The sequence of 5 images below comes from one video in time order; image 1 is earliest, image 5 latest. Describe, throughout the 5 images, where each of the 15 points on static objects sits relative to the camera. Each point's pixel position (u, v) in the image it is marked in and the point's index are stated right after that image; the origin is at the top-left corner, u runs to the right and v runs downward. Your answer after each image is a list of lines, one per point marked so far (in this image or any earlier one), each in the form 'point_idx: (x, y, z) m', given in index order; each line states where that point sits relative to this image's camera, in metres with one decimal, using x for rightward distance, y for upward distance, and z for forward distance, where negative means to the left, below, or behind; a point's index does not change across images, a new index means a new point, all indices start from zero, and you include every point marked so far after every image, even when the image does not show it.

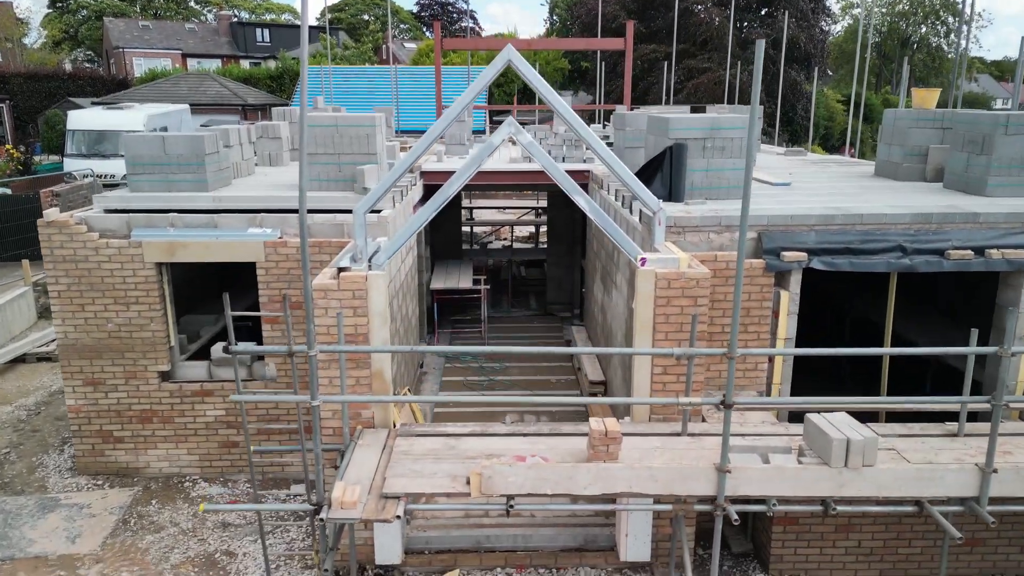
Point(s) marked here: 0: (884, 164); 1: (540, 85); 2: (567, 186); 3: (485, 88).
0: (+4.7, +1.6, +9.2) m
1: (+0.2, +1.7, +6.3) m
2: (+0.4, +0.8, +5.7) m
3: (-0.2, +1.8, +6.5) m
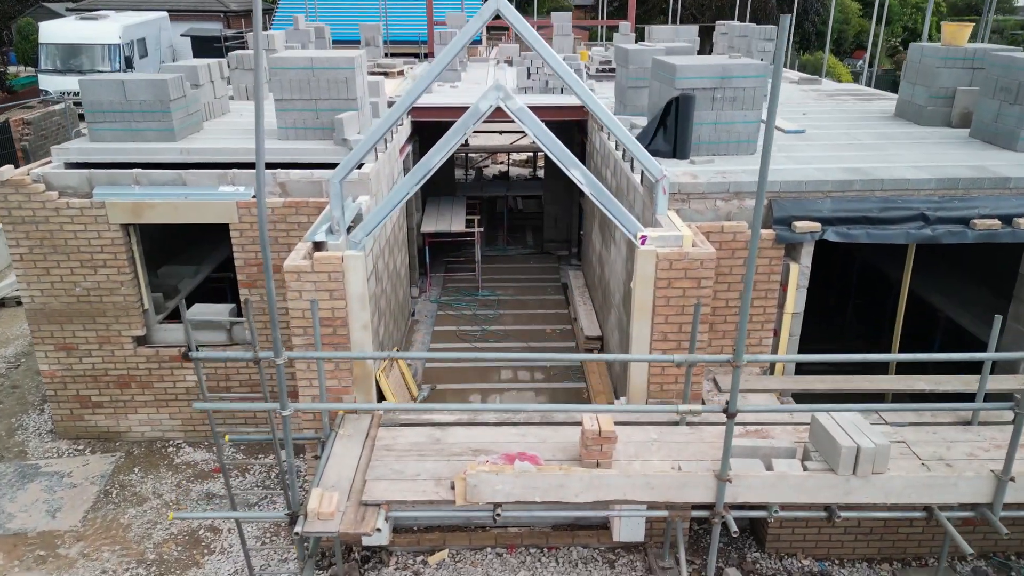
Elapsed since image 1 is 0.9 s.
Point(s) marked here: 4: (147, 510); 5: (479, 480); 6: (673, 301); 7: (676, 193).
0: (+4.6, +2.1, +8.6) m
1: (+0.2, +1.9, +5.6) m
2: (+0.3, +0.9, +5.2) m
3: (-0.3, +2.0, +5.8) m
4: (-3.3, -2.0, +6.6) m
5: (-0.2, -1.2, +4.5) m
6: (+1.2, -0.1, +5.4) m
7: (+1.3, +0.8, +6.0) m
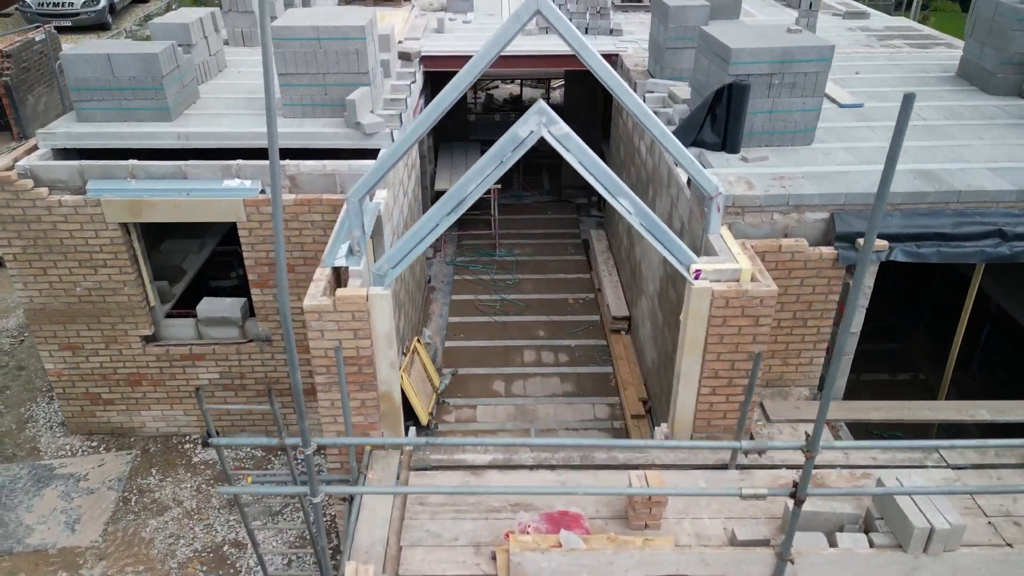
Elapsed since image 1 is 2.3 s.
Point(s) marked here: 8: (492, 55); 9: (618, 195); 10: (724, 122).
0: (+4.9, +2.3, +7.8) m
1: (+0.4, +1.7, +4.9) m
2: (+0.6, +0.6, +4.6) m
3: (0.0, +1.8, +5.0) m
4: (-3.0, -2.0, +6.4) m
5: (+0.1, -1.5, +4.2) m
6: (+1.4, -0.3, +5.0) m
7: (+1.6, +0.6, +5.4) m
8: (-0.1, +1.4, +4.6) m
9: (+0.7, +0.6, +4.7) m
10: (+1.7, +1.4, +6.1) m
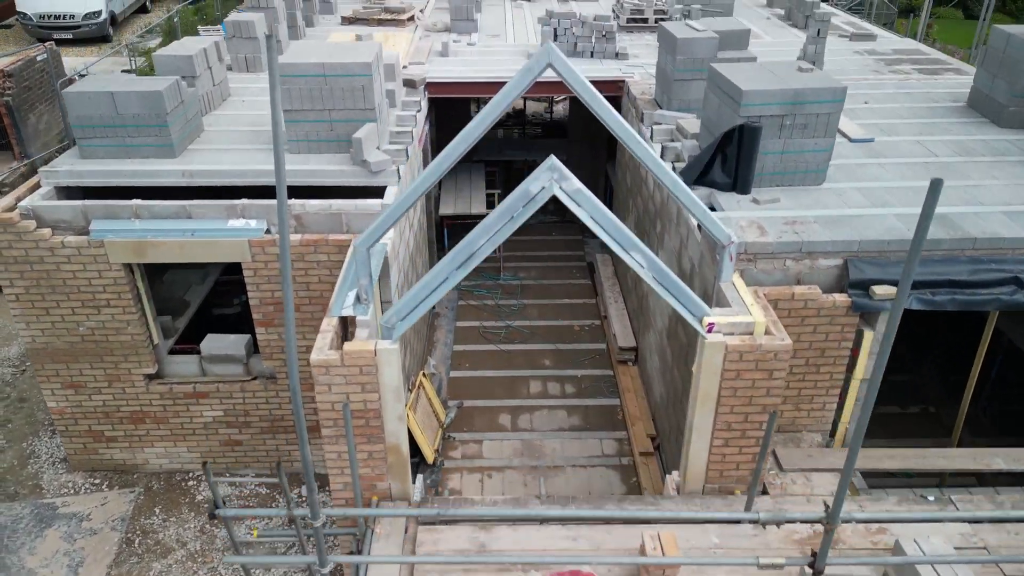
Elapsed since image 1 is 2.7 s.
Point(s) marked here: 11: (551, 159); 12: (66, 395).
0: (+4.9, +2.0, +7.7) m
1: (+0.5, +1.3, +4.8) m
2: (+0.7, +0.3, +4.5) m
3: (0.0, +1.4, +5.0) m
4: (-2.9, -2.4, +6.4) m
5: (+0.1, -1.9, +4.1) m
6: (+1.5, -0.7, +4.9) m
7: (+1.7, +0.3, +5.3) m
8: (-0.1, +1.1, +4.5) m
9: (+0.7, +0.2, +4.6) m
10: (+1.8, +1.0, +6.0) m
11: (+0.2, +0.8, +4.4) m
12: (-4.1, -1.0, +6.9) m
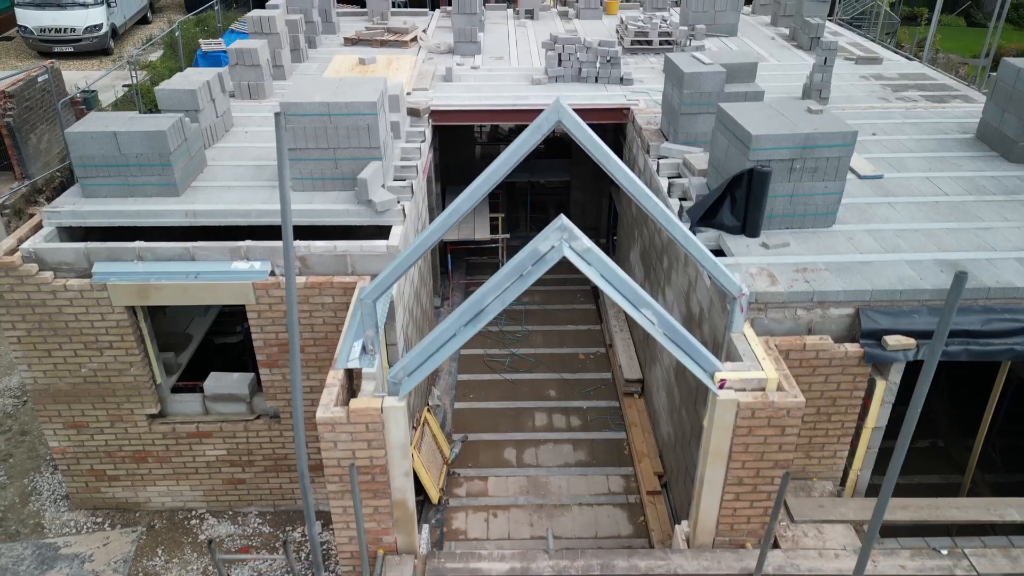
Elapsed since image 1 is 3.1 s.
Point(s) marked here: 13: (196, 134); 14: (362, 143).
0: (+5.0, +1.6, +7.6) m
1: (+0.5, +1.0, +4.7) m
2: (+0.7, -0.1, +4.5) m
3: (+0.1, +1.1, +4.9) m
4: (-2.9, -2.7, +6.3) m
5: (+0.2, -2.2, +4.1) m
6: (+1.6, -1.0, +4.8) m
7: (+1.7, -0.1, +5.2) m
8: (0.0, +0.7, +4.4) m
9: (+0.8, -0.1, +4.5) m
10: (+1.8, +0.7, +5.9) m
11: (+0.3, +0.5, +4.4) m
12: (-4.1, -1.4, +6.8) m
13: (-3.1, +1.5, +7.2) m
14: (-1.3, +1.3, +6.6) m
